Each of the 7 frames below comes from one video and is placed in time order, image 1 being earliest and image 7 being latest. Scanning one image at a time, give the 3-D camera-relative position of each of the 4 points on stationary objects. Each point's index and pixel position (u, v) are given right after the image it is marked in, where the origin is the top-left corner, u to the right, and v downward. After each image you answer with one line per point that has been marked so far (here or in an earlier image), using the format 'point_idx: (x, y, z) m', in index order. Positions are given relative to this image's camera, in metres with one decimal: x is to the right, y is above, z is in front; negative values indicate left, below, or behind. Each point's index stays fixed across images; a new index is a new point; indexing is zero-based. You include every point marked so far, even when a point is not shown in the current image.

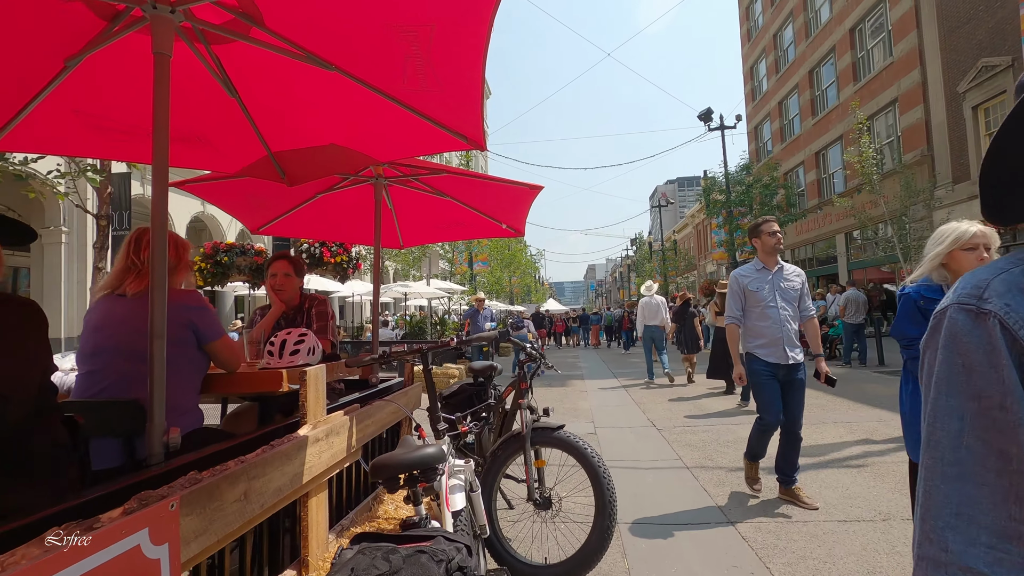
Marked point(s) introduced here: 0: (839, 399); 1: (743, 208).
0: (+4.9, -1.7, +8.1) m
1: (+8.3, +2.9, +19.1) m
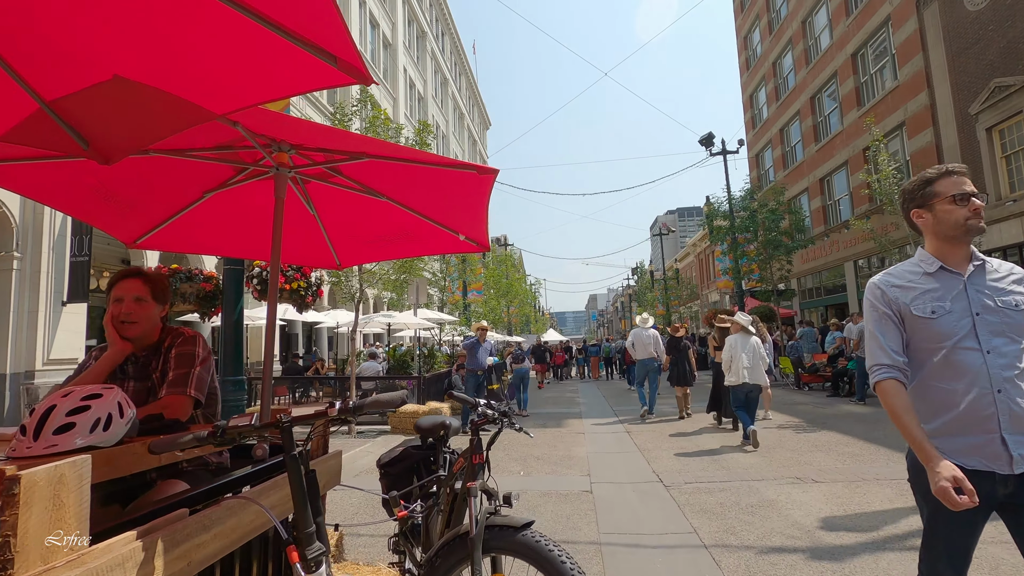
0: (+4.7, -2.1, +7.0) m
1: (+8.1, +1.8, +18.3) m
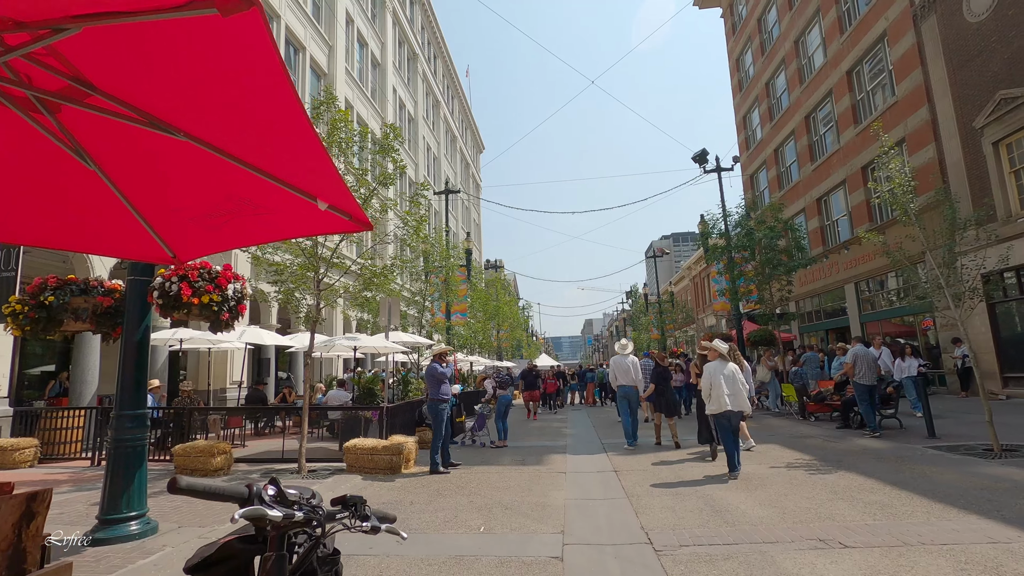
0: (+4.3, -2.2, +5.9) m
1: (+7.6, +1.1, +17.3) m
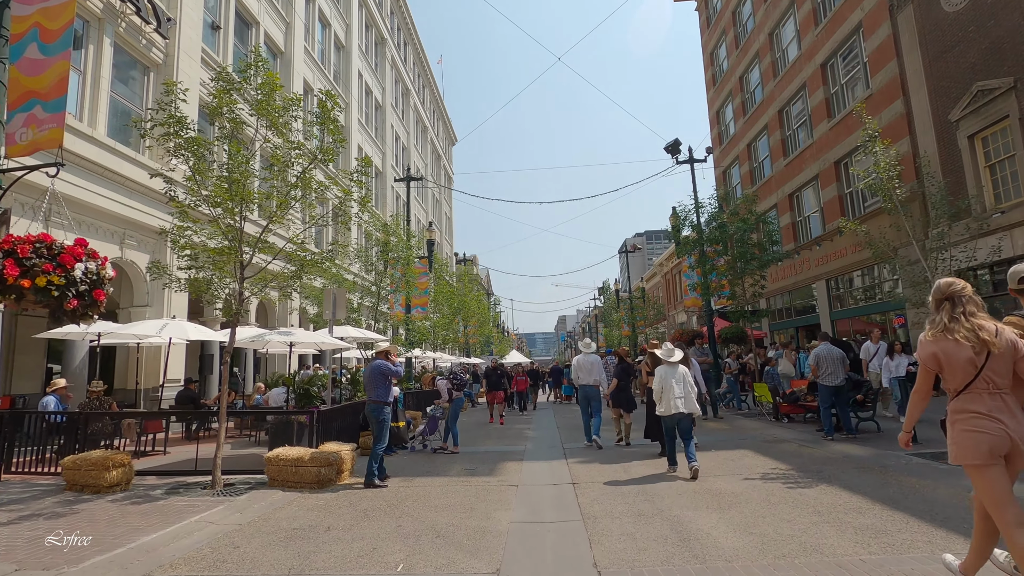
0: (+3.7, -2.2, +5.1) m
1: (+6.5, +1.3, +16.7) m
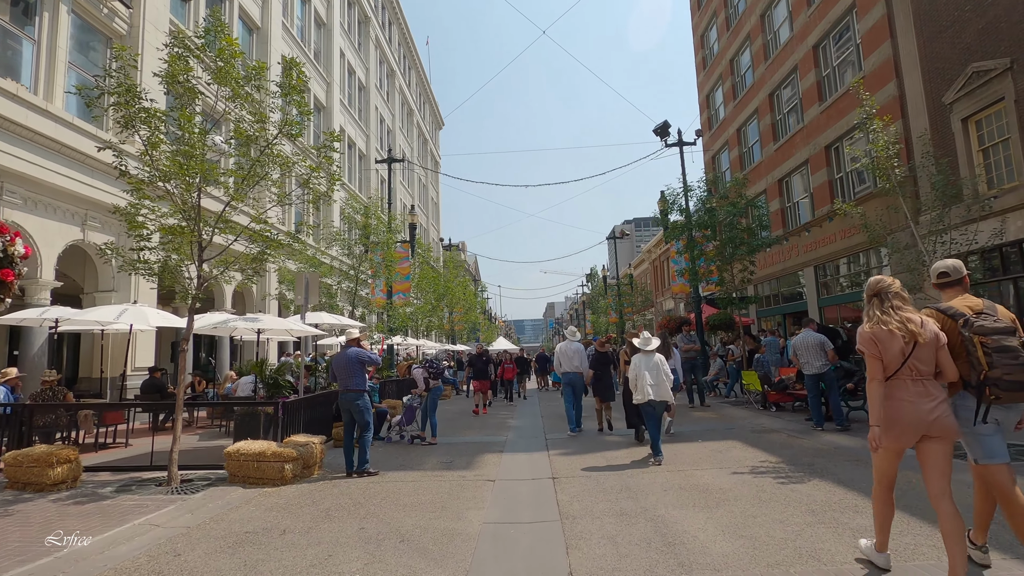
0: (+3.4, -2.0, +4.8) m
1: (+6.0, +1.7, +16.3) m
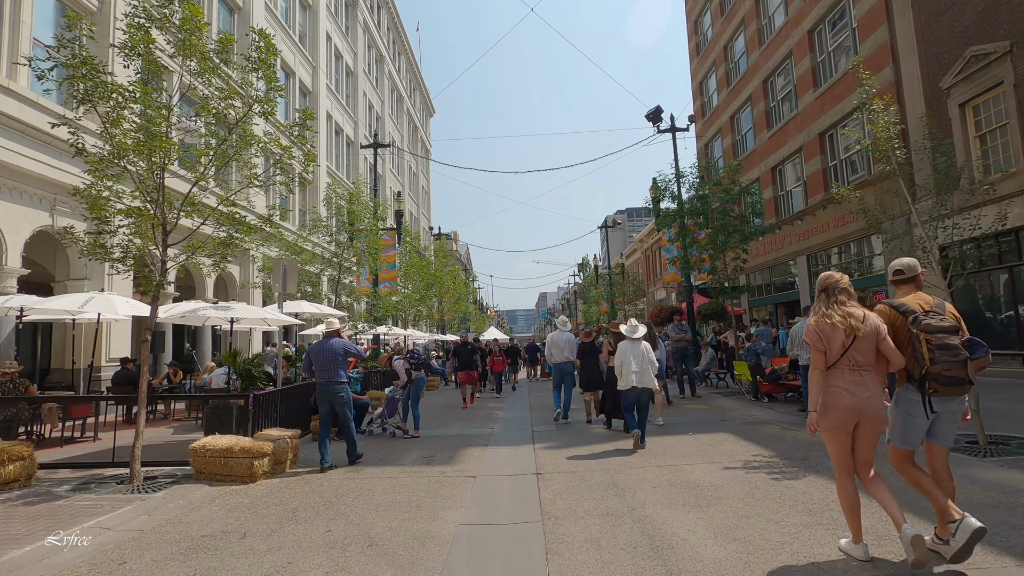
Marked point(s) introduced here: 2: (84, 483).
0: (+3.2, -1.9, +4.5) m
1: (+5.6, +2.0, +16.0) m
2: (-5.3, -2.4, +6.6) m
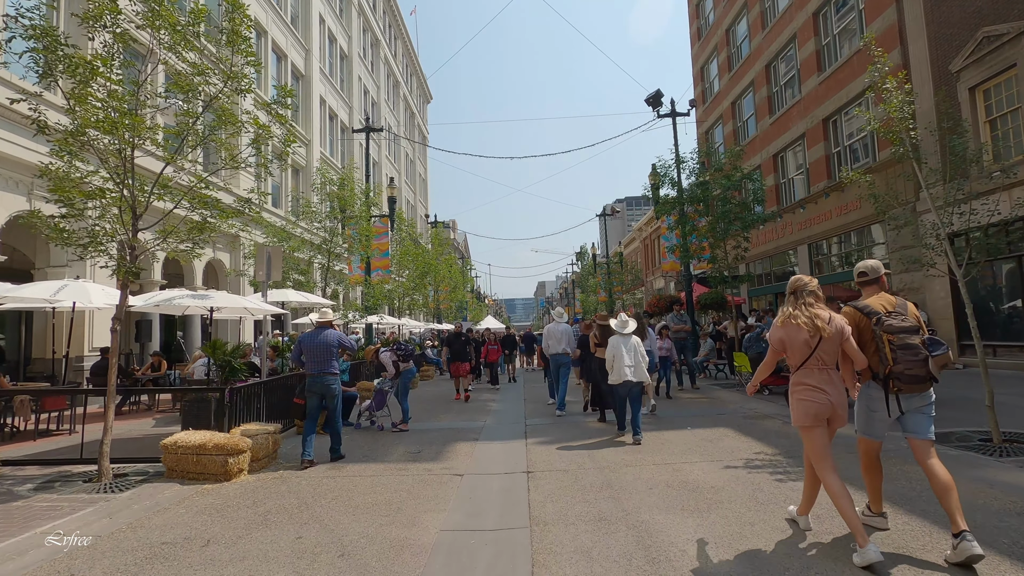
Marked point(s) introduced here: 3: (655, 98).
0: (+3.1, -1.8, +4.1) m
1: (+5.5, +2.4, +15.5) m
2: (-5.4, -2.2, +6.2) m
3: (+4.9, +6.4, +18.0) m
